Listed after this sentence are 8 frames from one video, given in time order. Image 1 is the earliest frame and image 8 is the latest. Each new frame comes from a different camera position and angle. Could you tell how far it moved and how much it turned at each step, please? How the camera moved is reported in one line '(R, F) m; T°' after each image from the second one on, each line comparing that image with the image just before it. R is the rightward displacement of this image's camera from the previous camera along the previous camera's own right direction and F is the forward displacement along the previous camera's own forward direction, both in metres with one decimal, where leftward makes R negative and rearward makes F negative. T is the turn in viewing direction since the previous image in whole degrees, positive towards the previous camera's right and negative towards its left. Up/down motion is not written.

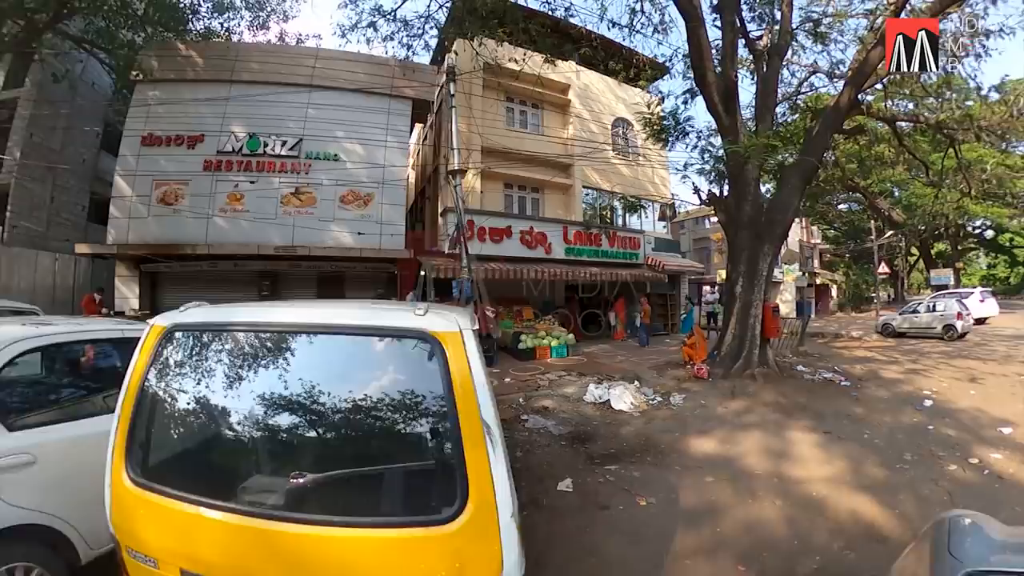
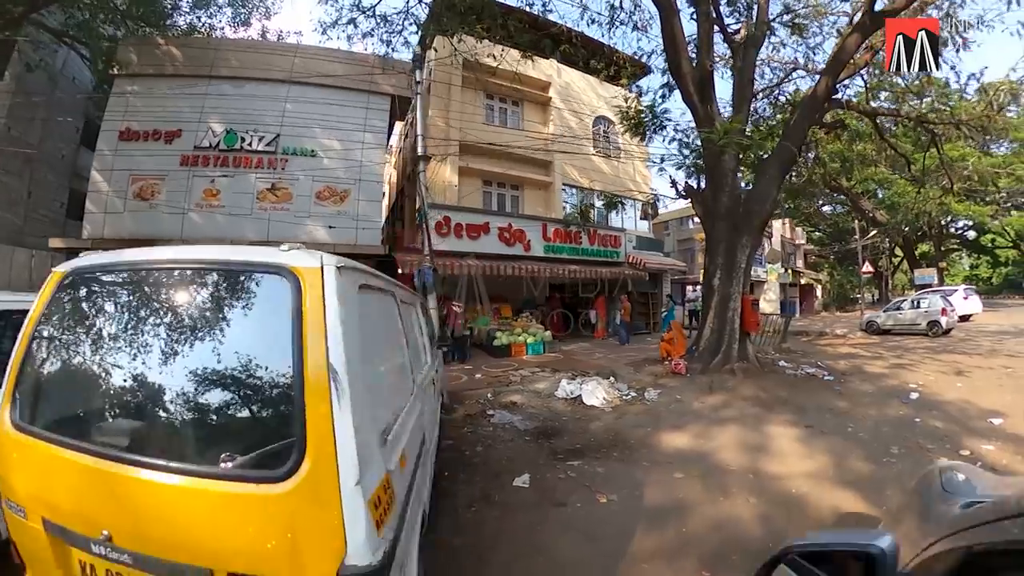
(+0.4, +0.1) m; 0°
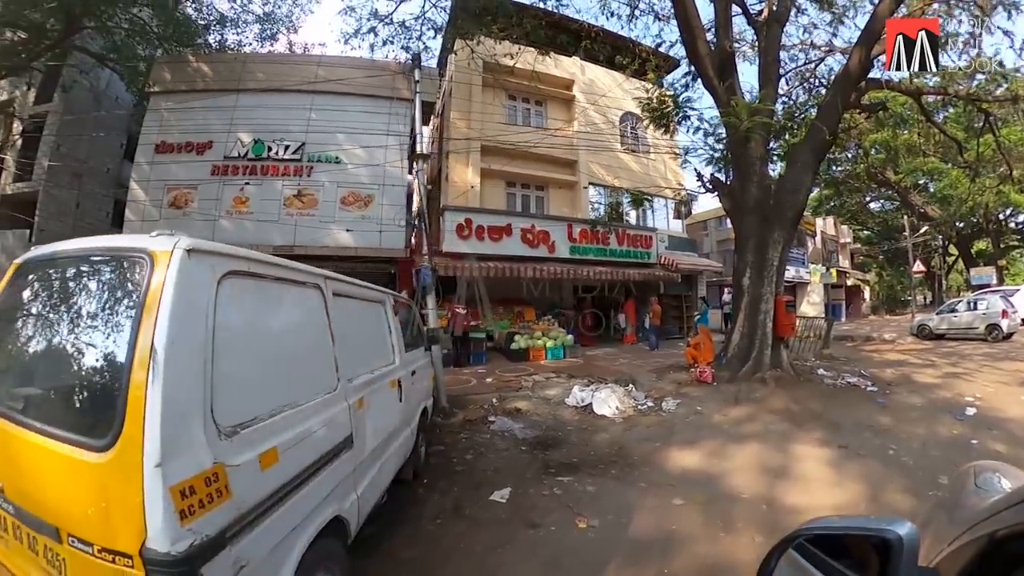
(+0.7, +0.3) m; -6°
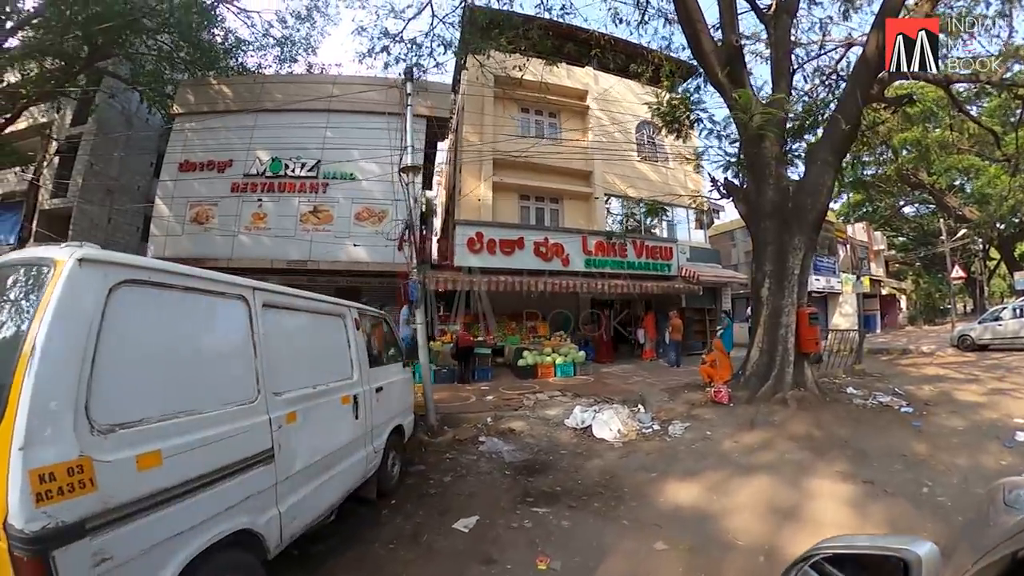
(+0.7, +0.2) m; -5°
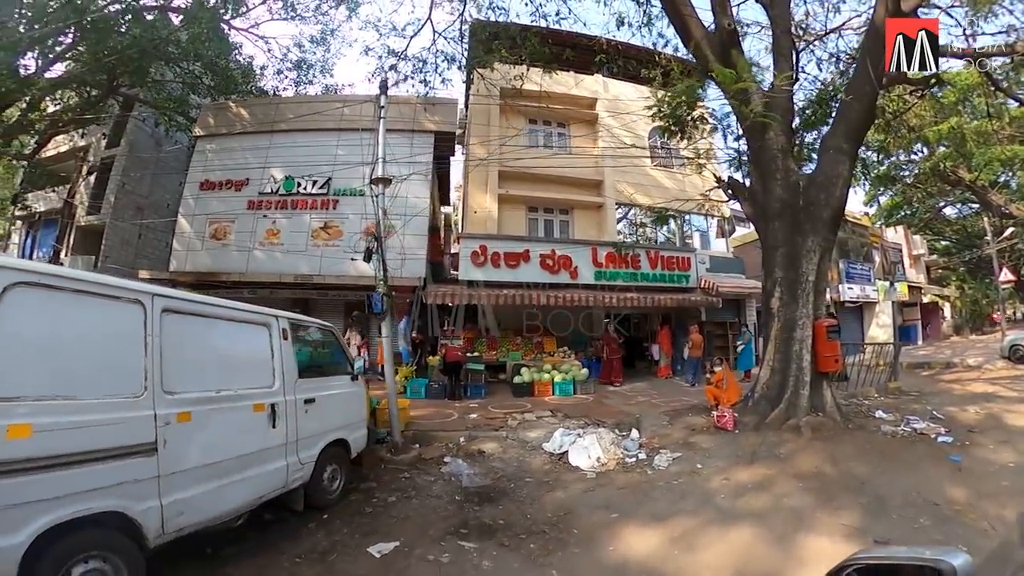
(+1.2, +0.3) m; -7°
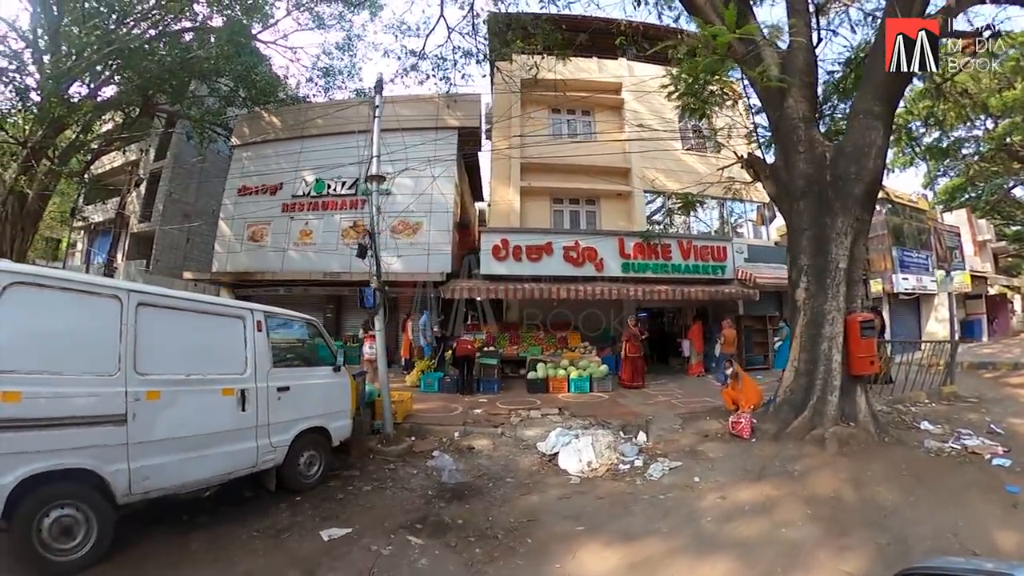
(+1.1, +0.2) m; -8°
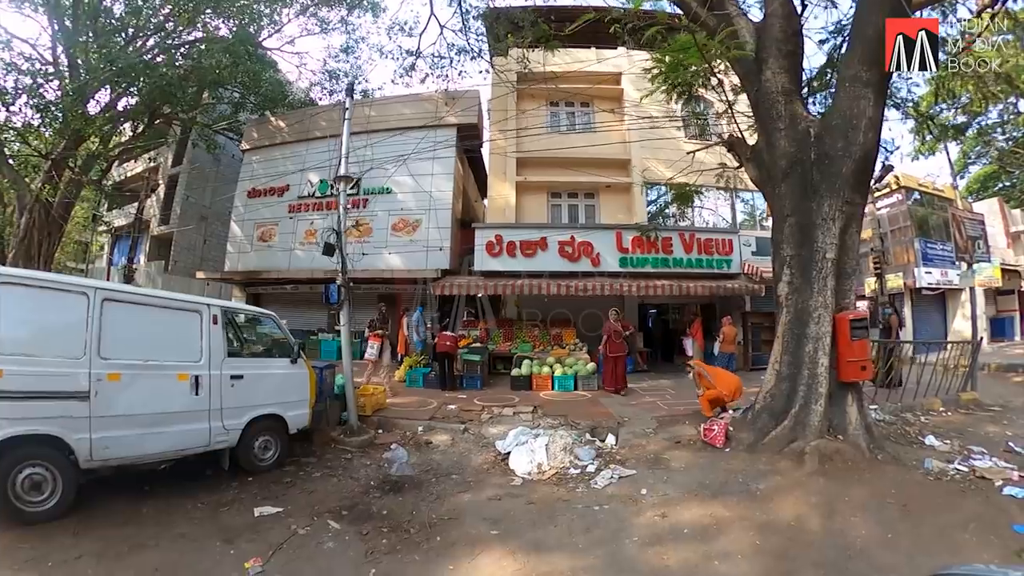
(+1.3, +0.2) m; -6°
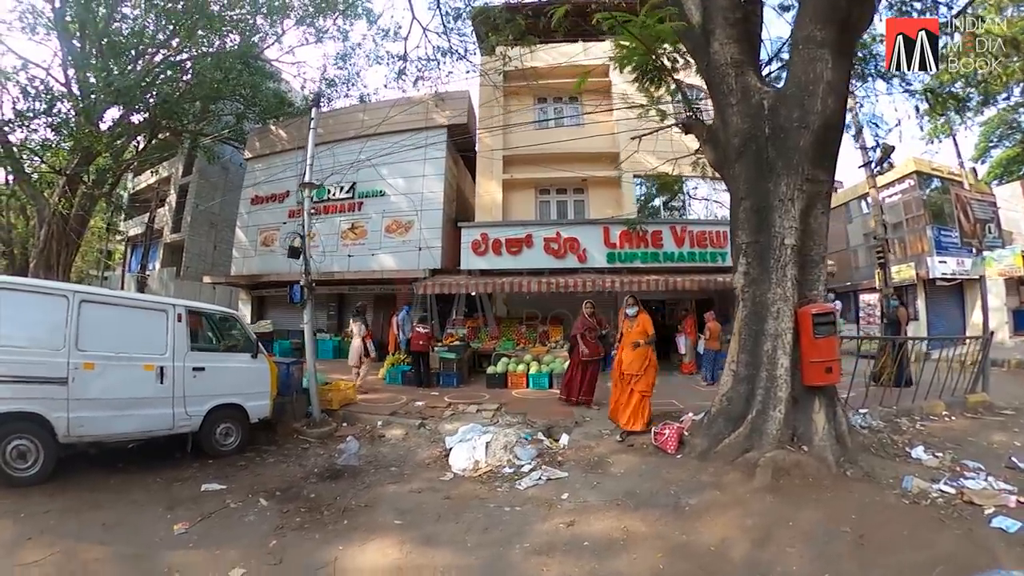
(+1.4, +0.2) m; -6°
